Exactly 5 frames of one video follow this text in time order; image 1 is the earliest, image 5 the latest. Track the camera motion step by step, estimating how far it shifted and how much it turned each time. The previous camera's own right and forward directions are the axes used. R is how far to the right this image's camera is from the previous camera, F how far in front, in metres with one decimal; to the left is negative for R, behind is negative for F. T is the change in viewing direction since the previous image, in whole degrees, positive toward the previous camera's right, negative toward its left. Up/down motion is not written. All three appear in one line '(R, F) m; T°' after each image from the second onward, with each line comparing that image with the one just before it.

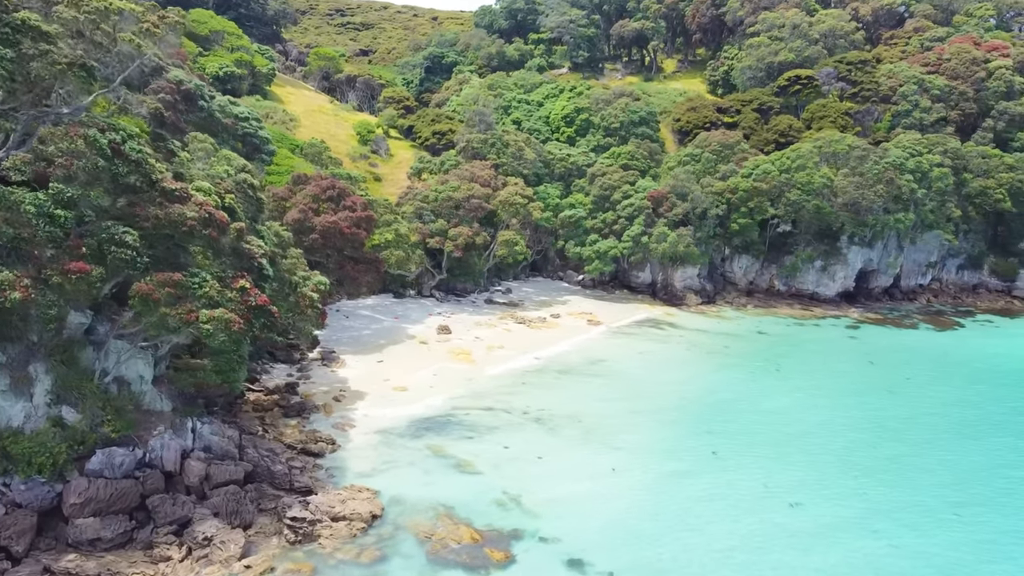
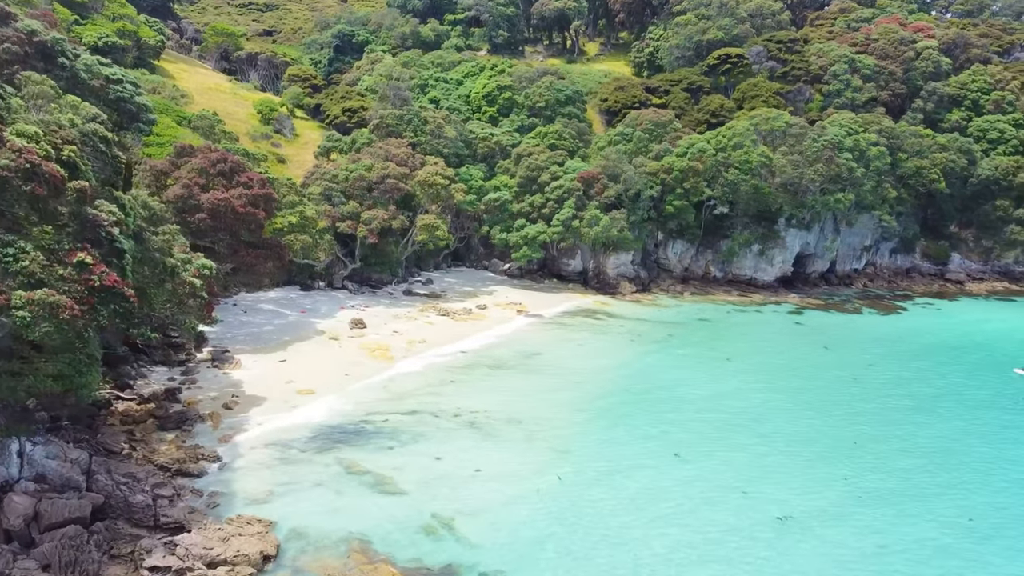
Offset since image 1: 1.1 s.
(-0.2, +4.4) m; +6°
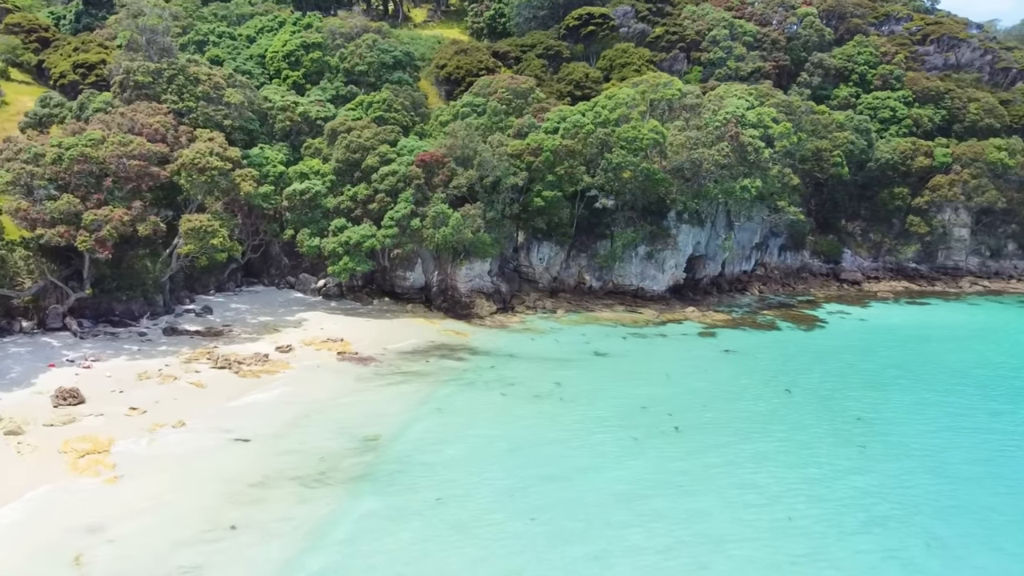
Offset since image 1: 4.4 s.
(+0.1, +13.0) m; +12°
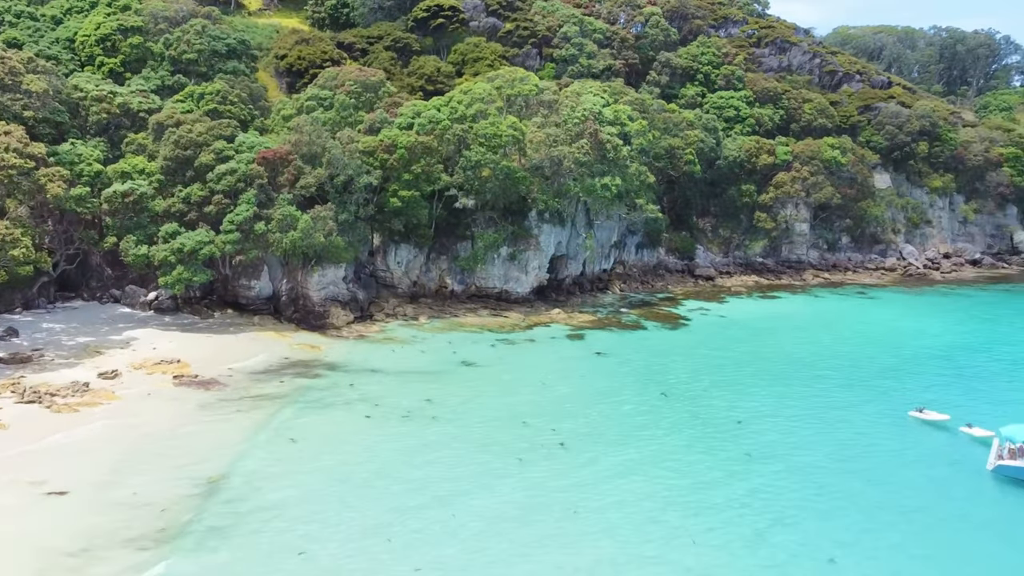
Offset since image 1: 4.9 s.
(-0.5, +2.1) m; +11°
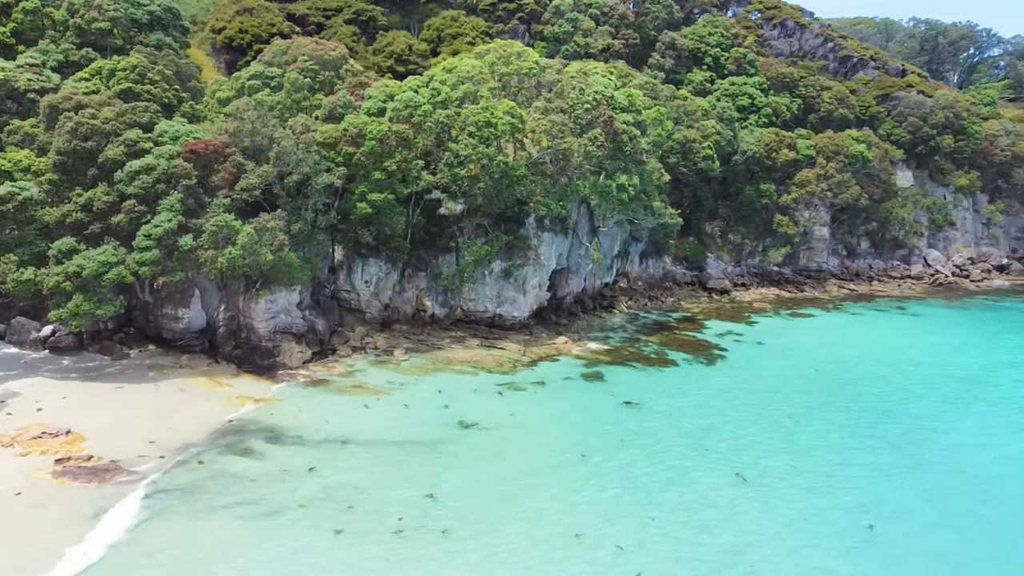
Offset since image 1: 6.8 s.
(-1.6, +7.1) m; +3°
